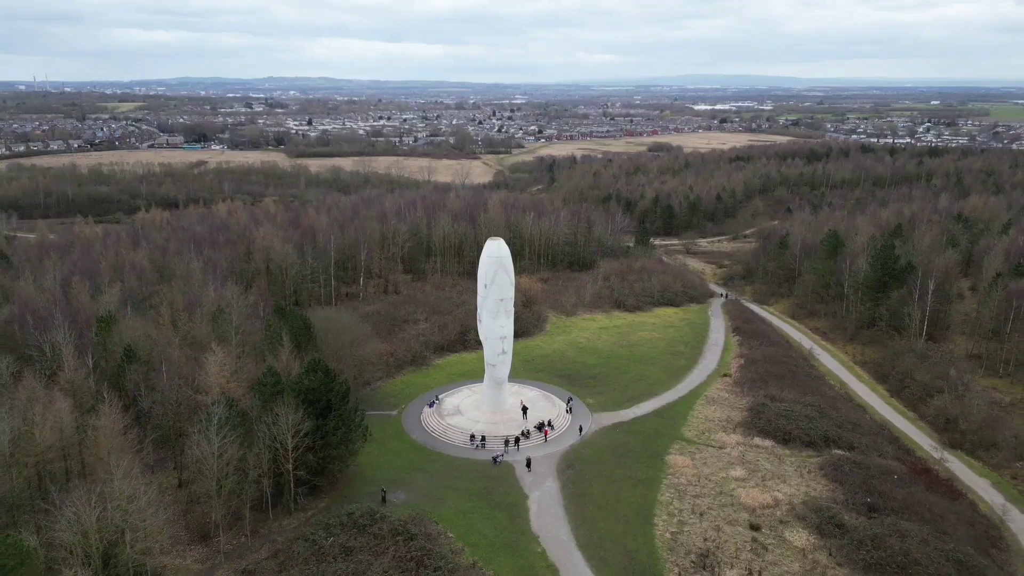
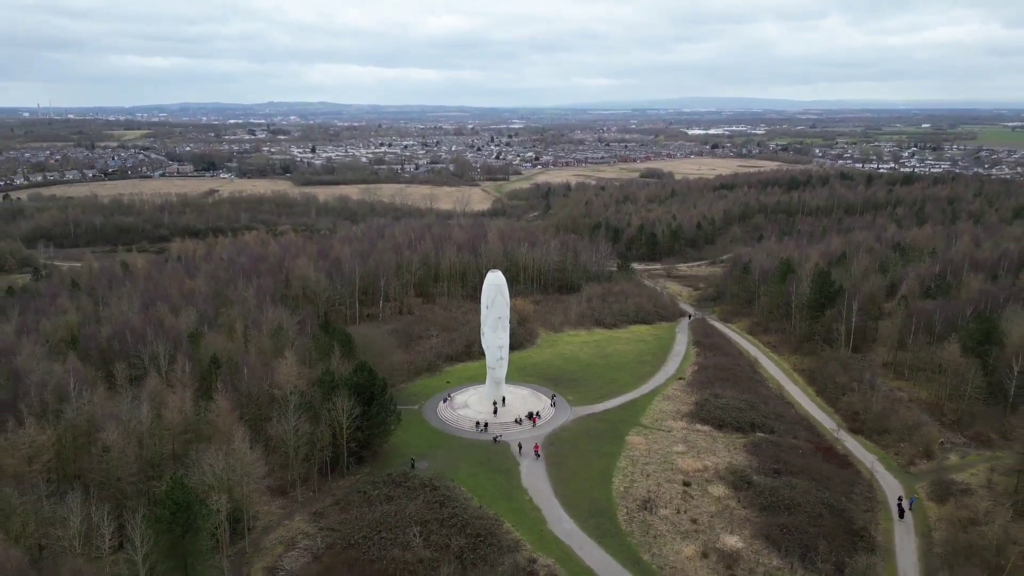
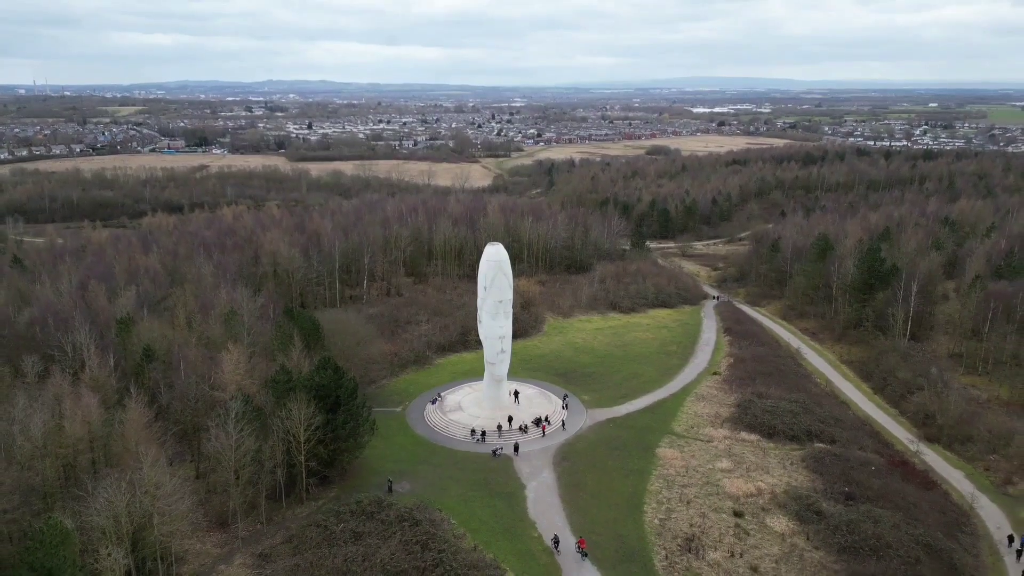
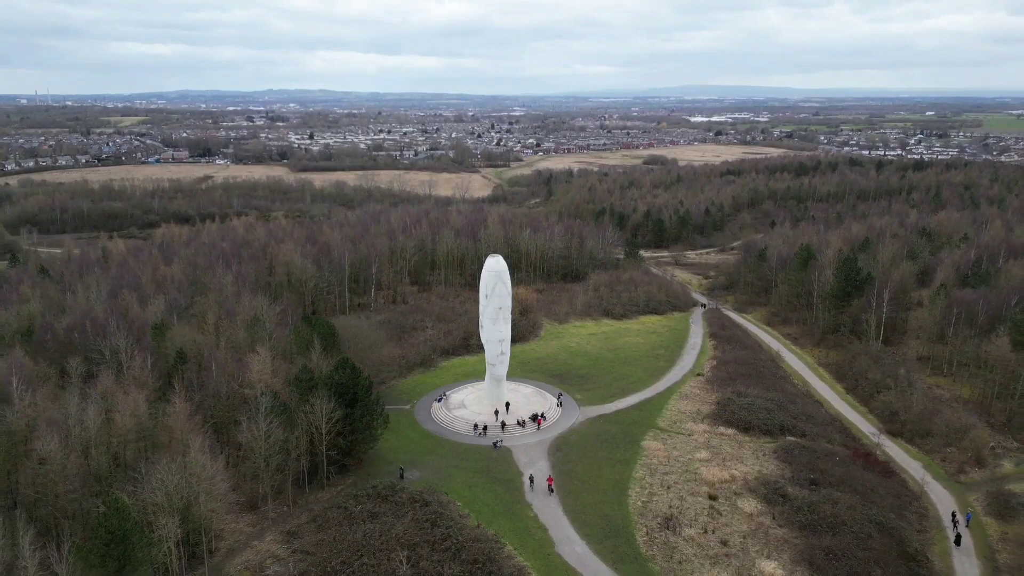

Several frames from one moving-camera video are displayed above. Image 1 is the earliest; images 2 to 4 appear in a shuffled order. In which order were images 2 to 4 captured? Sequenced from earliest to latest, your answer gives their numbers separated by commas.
3, 4, 2
